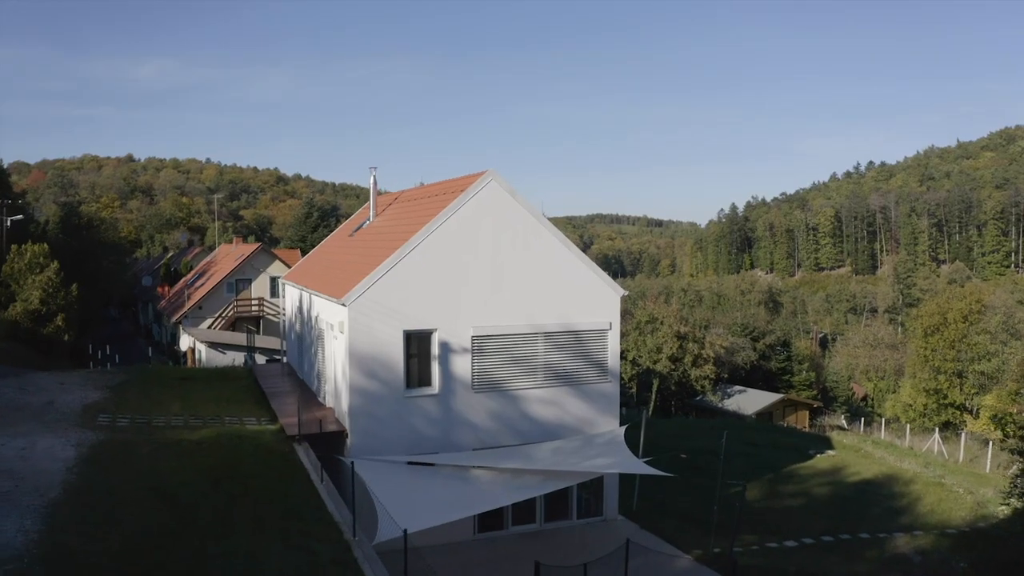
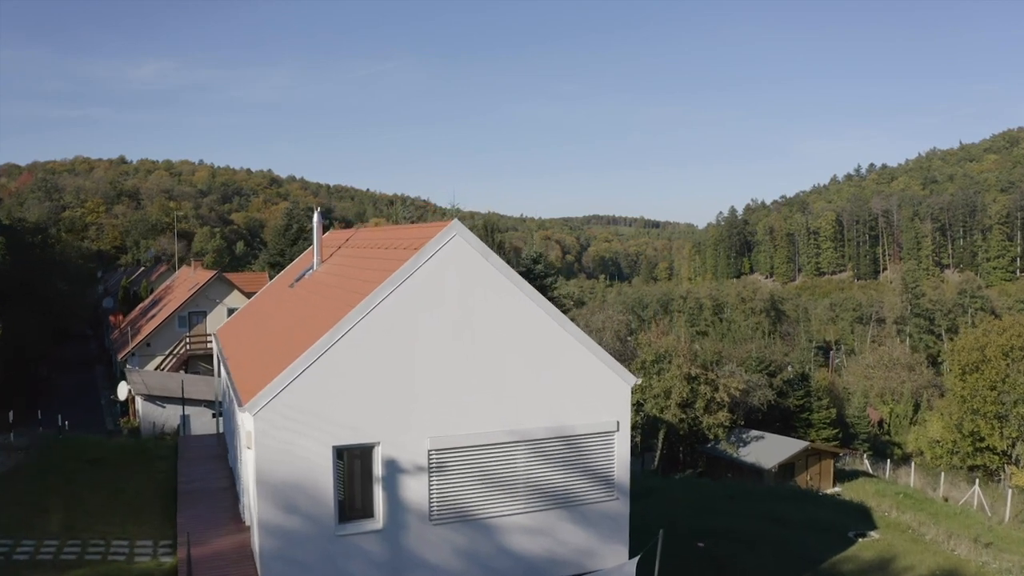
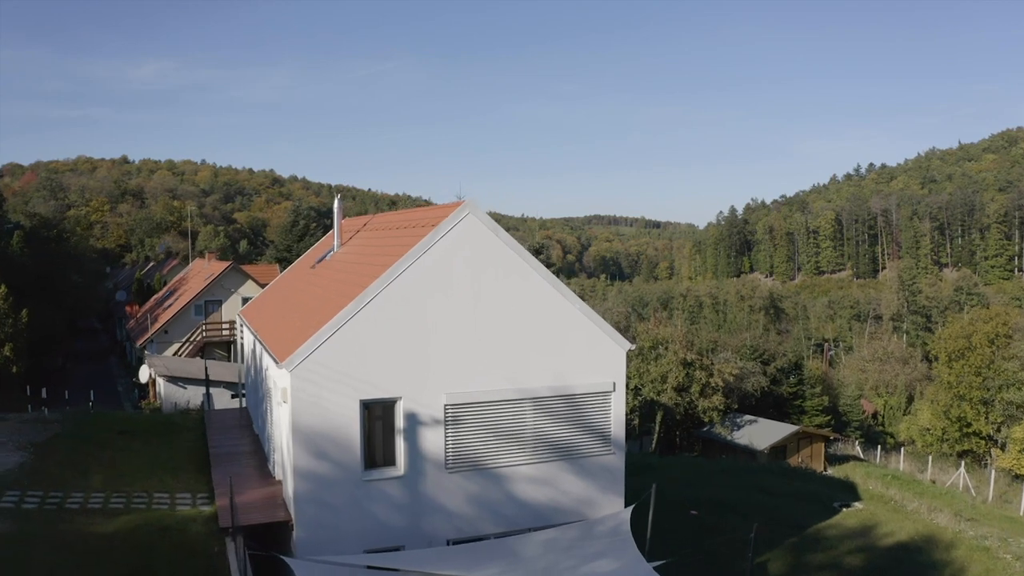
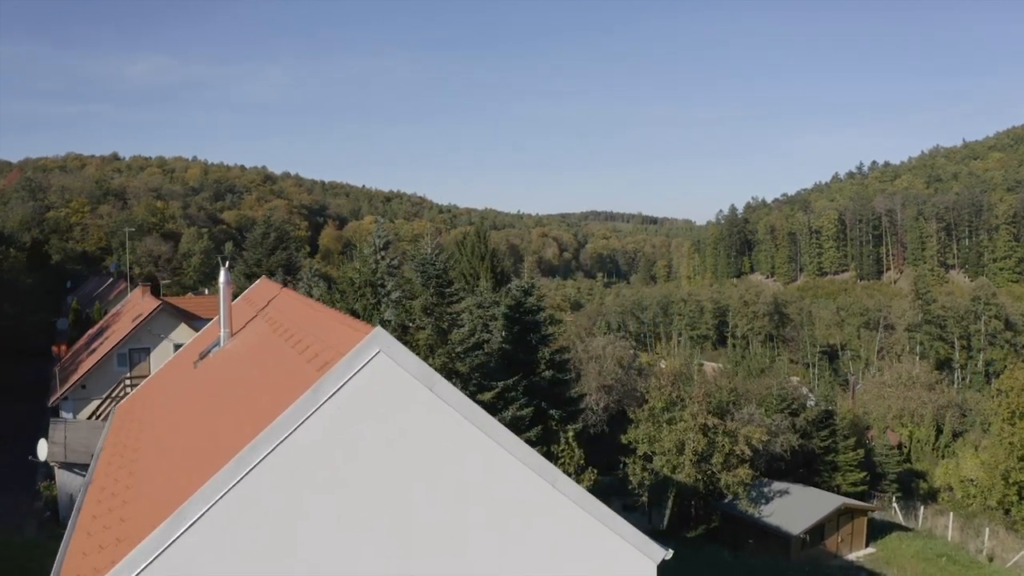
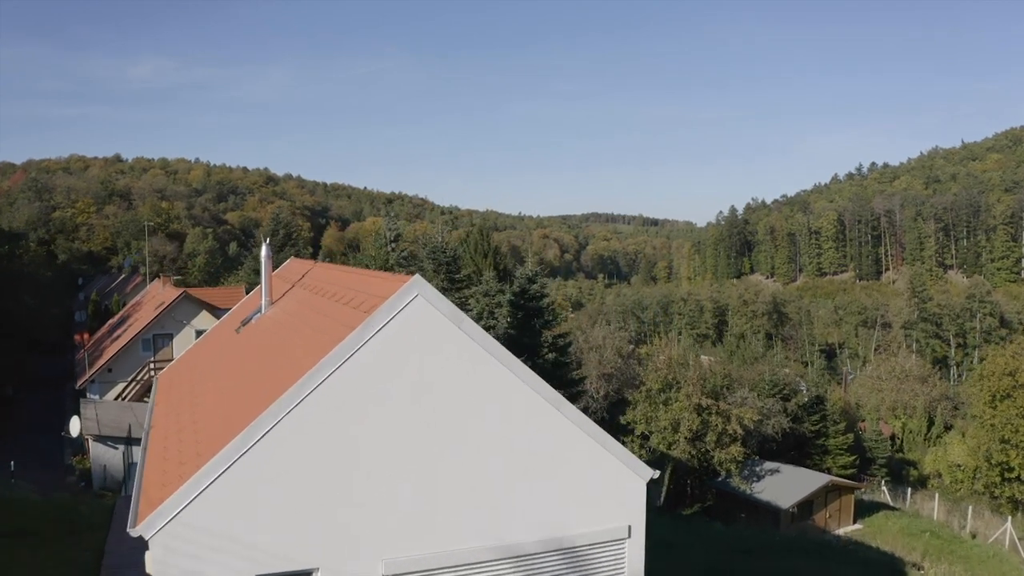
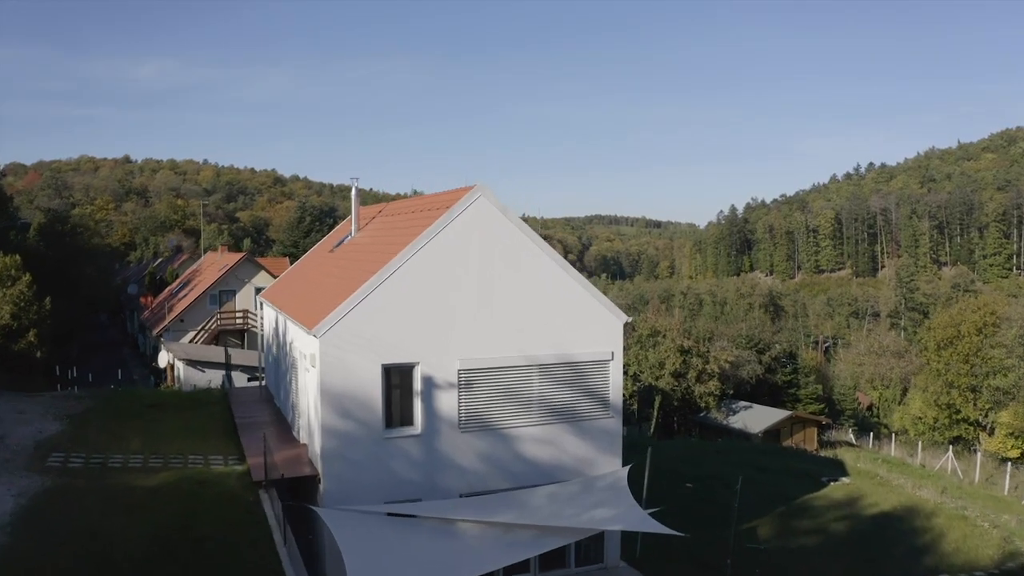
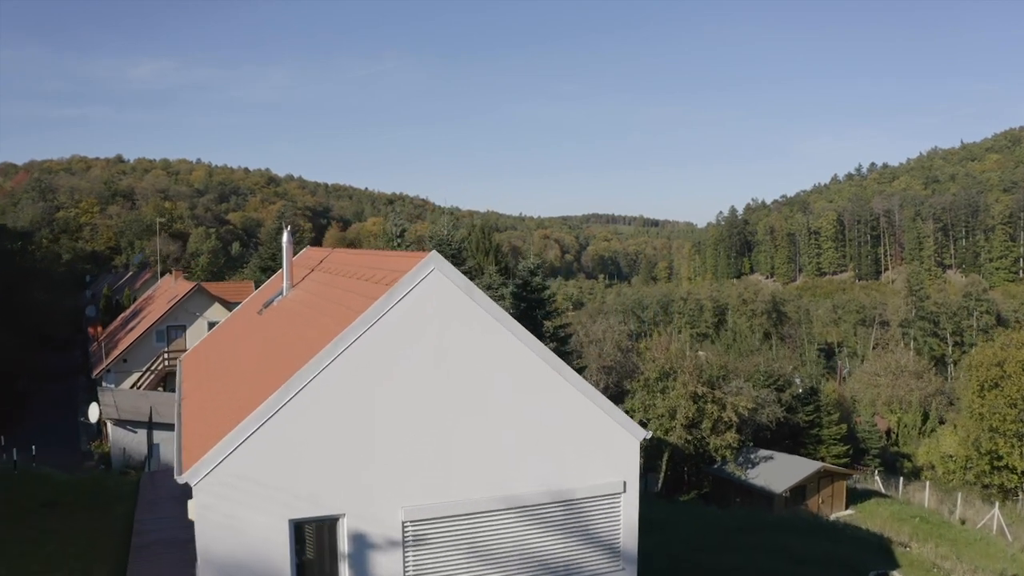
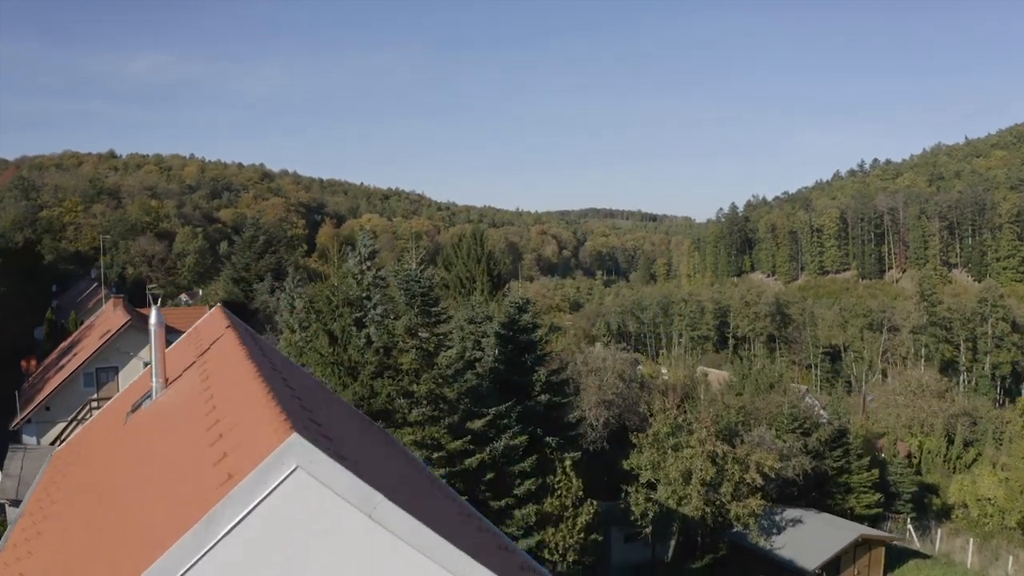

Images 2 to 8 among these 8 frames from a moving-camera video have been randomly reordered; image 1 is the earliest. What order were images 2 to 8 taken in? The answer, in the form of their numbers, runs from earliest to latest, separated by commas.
6, 3, 2, 7, 5, 4, 8
